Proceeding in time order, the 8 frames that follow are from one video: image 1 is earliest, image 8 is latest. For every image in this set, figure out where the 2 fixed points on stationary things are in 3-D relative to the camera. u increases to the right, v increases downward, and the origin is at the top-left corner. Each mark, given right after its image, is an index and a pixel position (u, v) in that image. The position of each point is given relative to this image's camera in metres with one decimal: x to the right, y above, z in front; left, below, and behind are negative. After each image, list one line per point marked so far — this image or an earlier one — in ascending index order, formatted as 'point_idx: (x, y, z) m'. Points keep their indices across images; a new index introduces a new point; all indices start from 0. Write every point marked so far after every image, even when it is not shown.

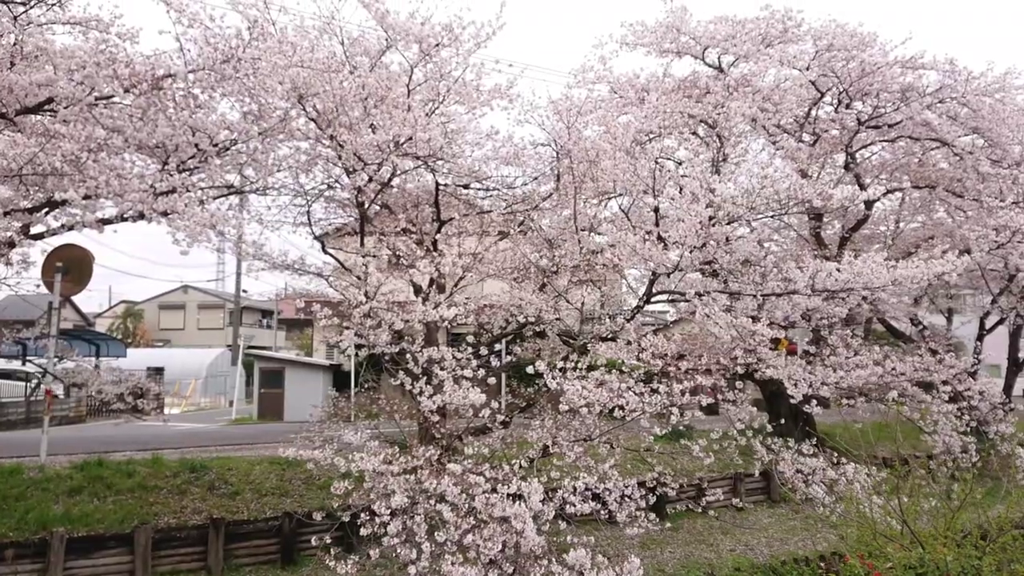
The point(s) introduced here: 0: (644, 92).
0: (+1.2, +1.8, +8.1) m
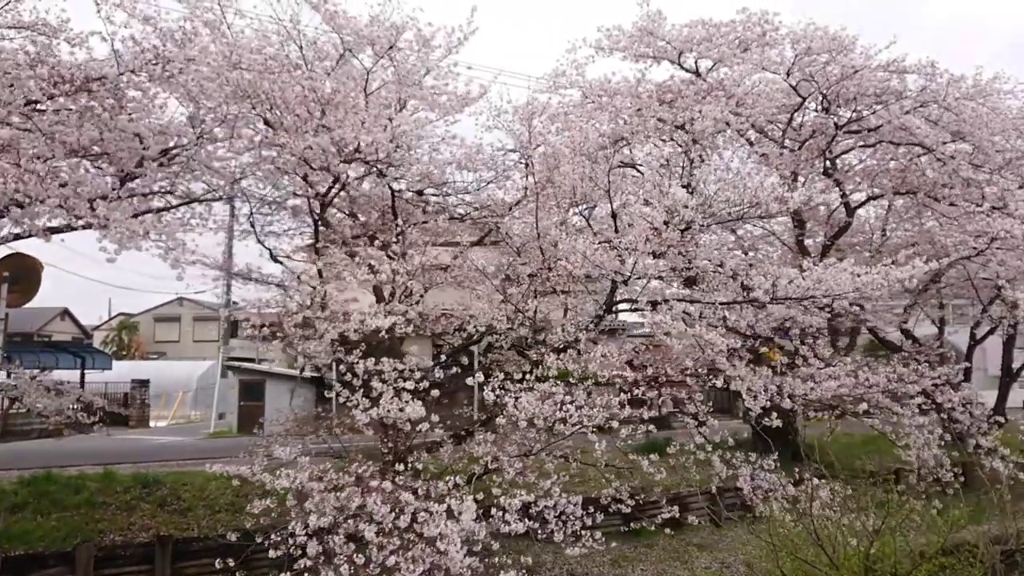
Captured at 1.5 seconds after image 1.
0: (+1.0, +1.8, +8.0) m
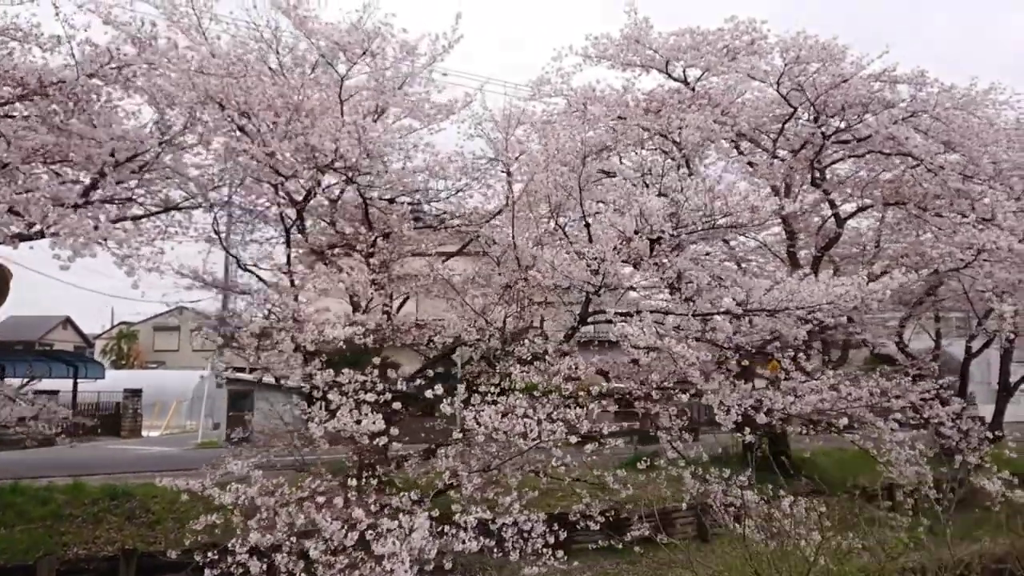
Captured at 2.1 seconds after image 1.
0: (+0.8, +1.7, +7.9) m
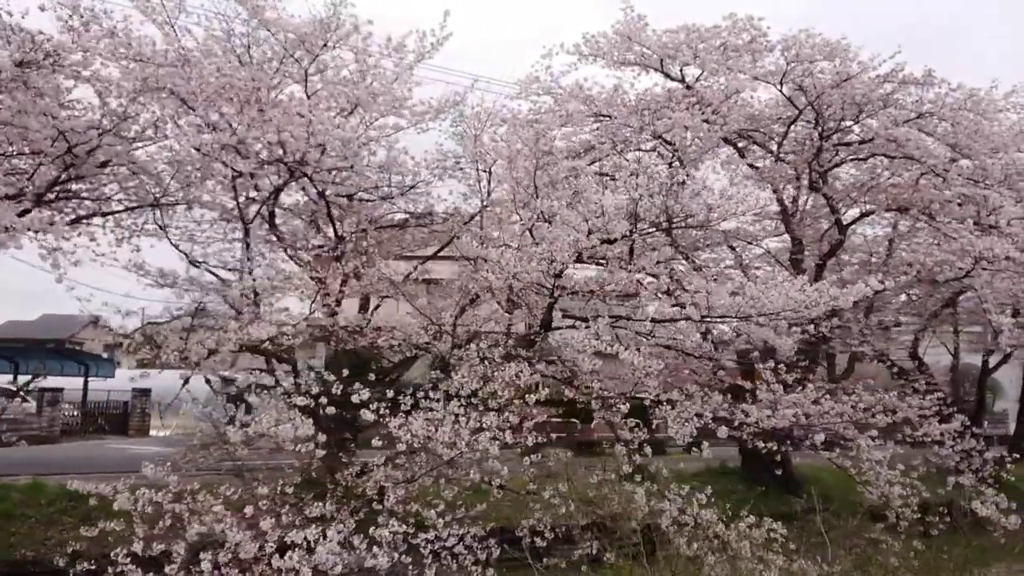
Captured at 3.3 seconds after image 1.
0: (+0.7, +1.6, +7.6) m
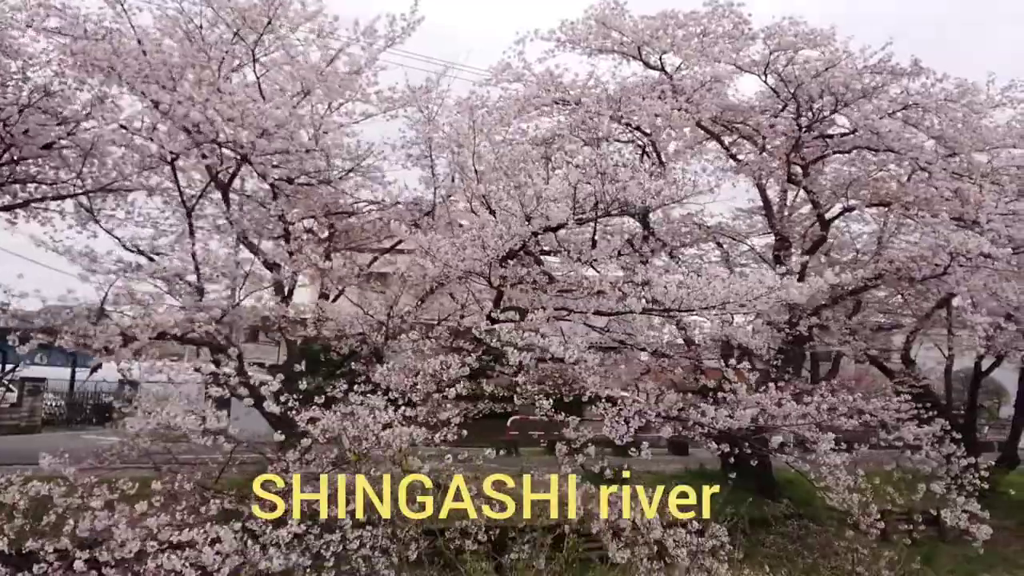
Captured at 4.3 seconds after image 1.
0: (+0.5, +1.7, +7.4) m
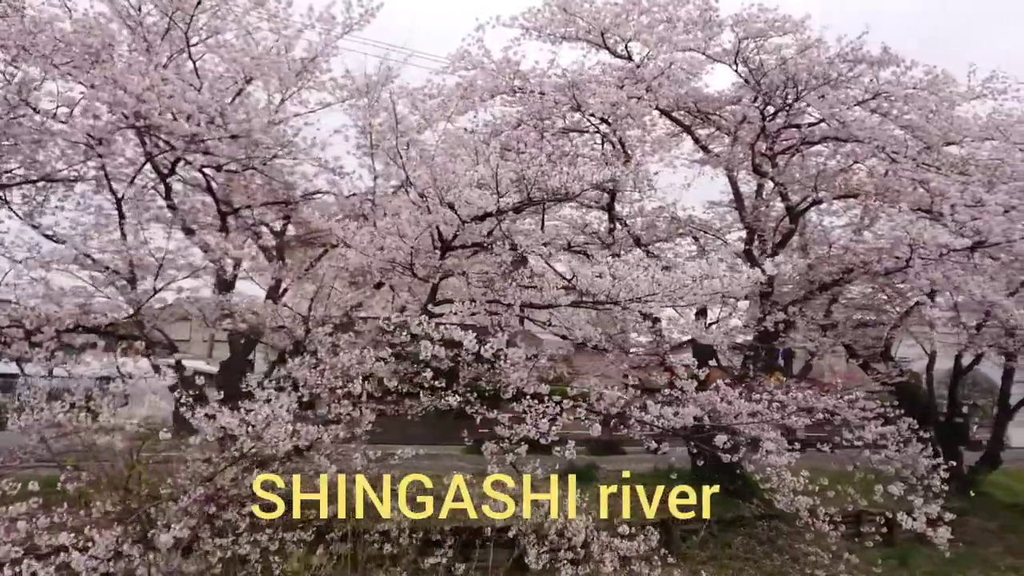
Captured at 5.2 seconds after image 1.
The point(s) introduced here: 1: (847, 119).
0: (+0.2, +1.7, +7.2) m
1: (+2.7, +1.4, +6.9) m
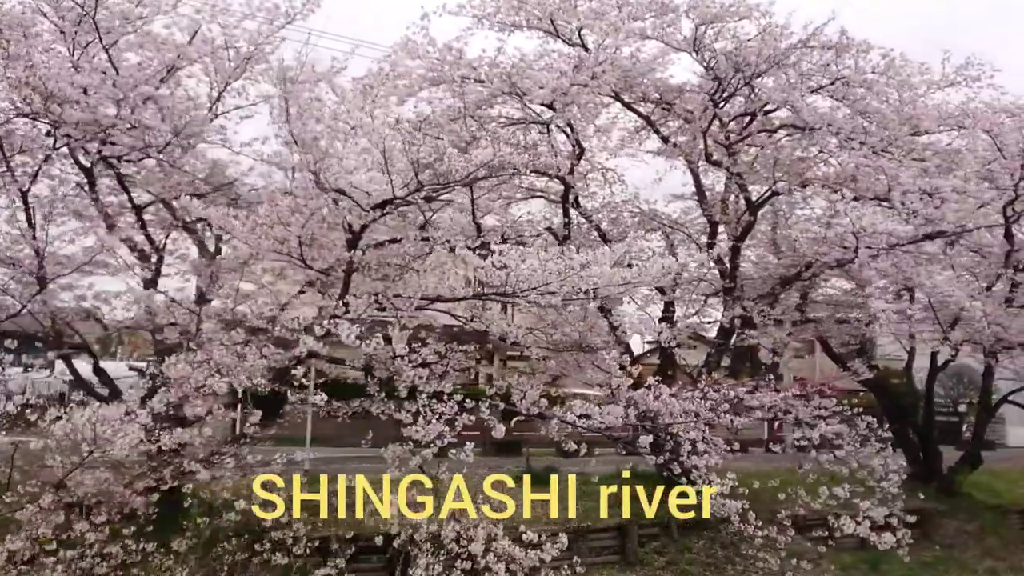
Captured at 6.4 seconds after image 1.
0: (-0.3, +1.7, +7.0) m
1: (+2.3, +1.4, +6.7) m
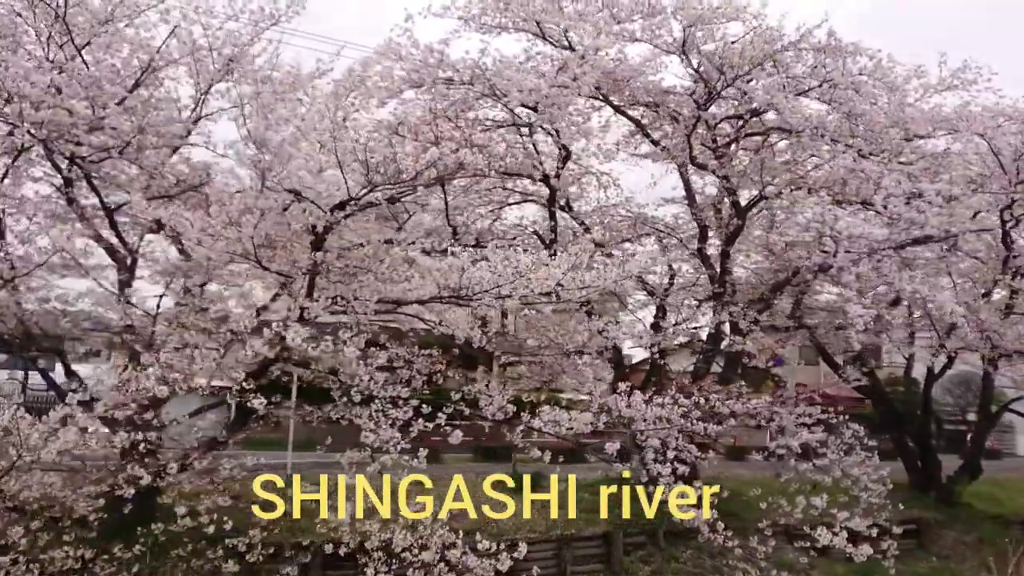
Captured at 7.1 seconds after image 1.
0: (-0.4, +1.7, +6.9) m
1: (+2.2, +1.4, +6.6) m
